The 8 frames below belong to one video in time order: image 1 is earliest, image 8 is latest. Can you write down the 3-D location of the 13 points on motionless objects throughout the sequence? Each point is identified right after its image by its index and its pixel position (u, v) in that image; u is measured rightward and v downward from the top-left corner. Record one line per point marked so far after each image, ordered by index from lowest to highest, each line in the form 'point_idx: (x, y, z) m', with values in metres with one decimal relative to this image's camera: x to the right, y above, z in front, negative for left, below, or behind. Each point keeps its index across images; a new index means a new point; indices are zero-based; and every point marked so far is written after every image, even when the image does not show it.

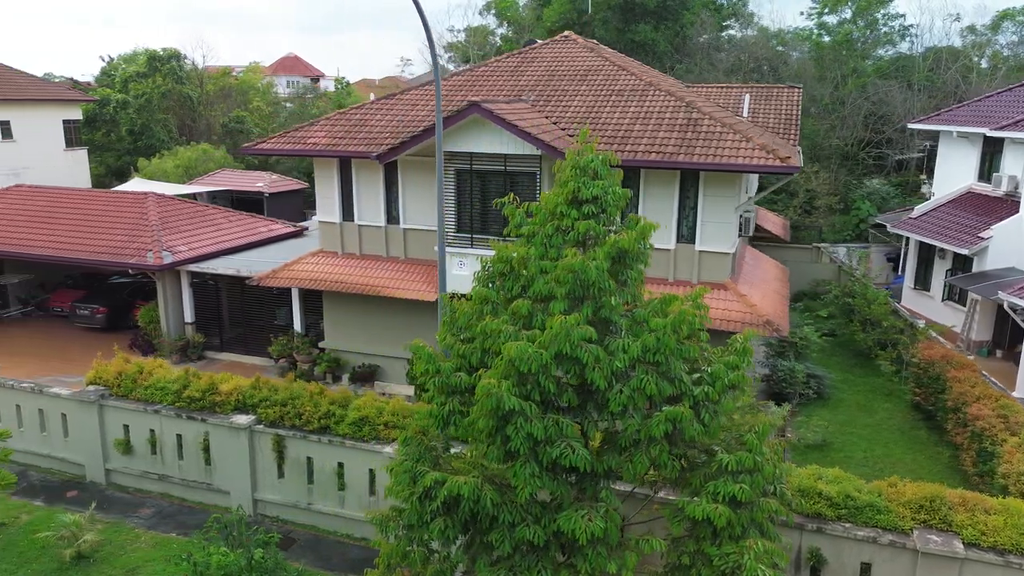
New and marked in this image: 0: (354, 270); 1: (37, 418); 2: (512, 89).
0: (-3.1, +0.4, +16.9) m
1: (-7.5, -2.1, +13.6) m
2: (0.0, +4.0, +17.1) m
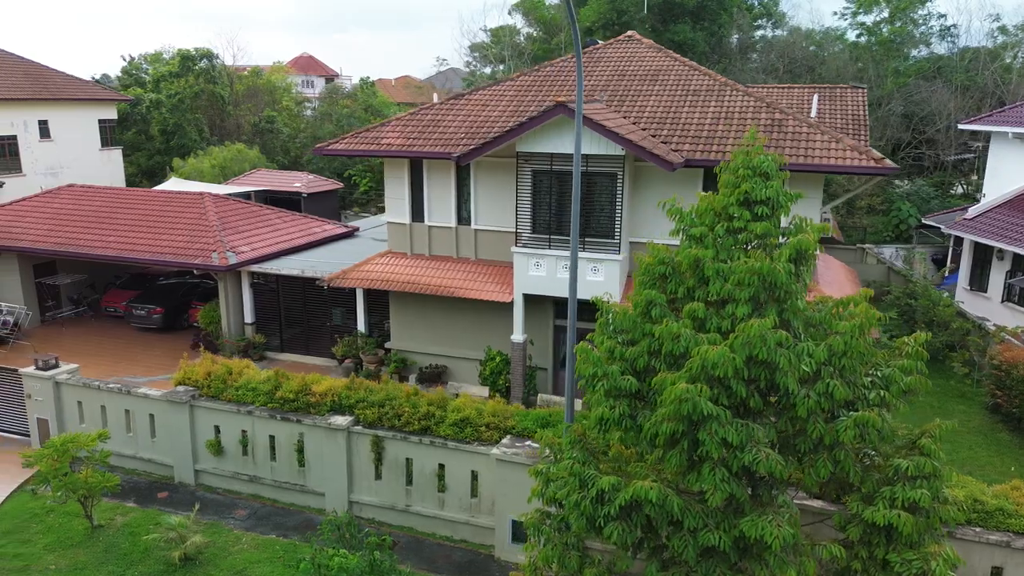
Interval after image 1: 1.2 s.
0: (-1.7, +0.3, +16.8) m
1: (-6.2, -2.1, +13.6) m
2: (+1.4, +4.0, +17.0) m
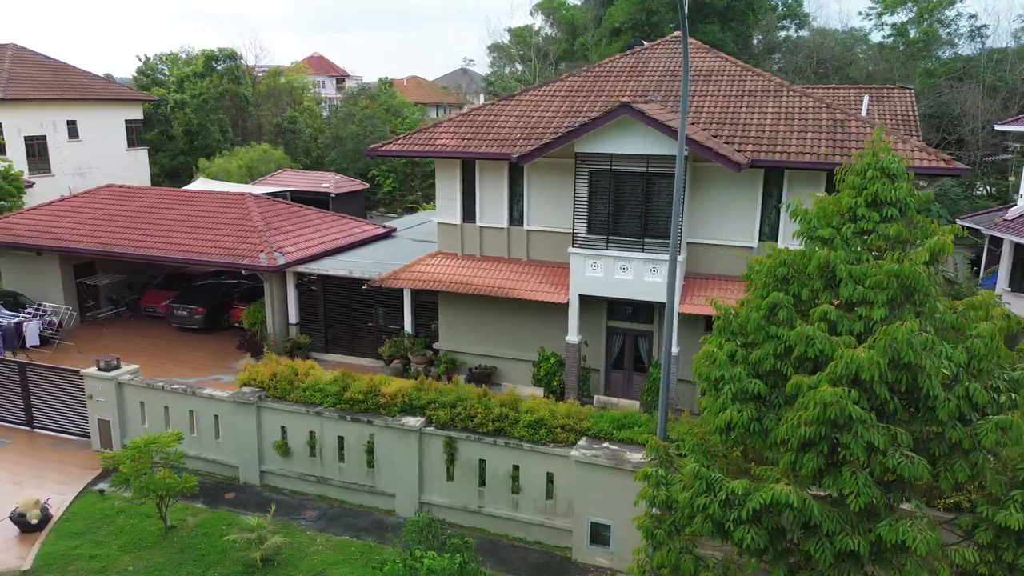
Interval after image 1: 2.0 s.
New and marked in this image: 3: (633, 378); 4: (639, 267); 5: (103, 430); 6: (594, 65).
0: (-0.7, +0.3, +16.8) m
1: (-5.1, -2.1, +13.6) m
2: (+2.5, +4.0, +17.0) m
3: (+2.3, -1.7, +16.6) m
4: (+2.2, +0.4, +15.0) m
5: (-6.7, -2.3, +14.2) m
6: (+1.8, +4.8, +18.4) m
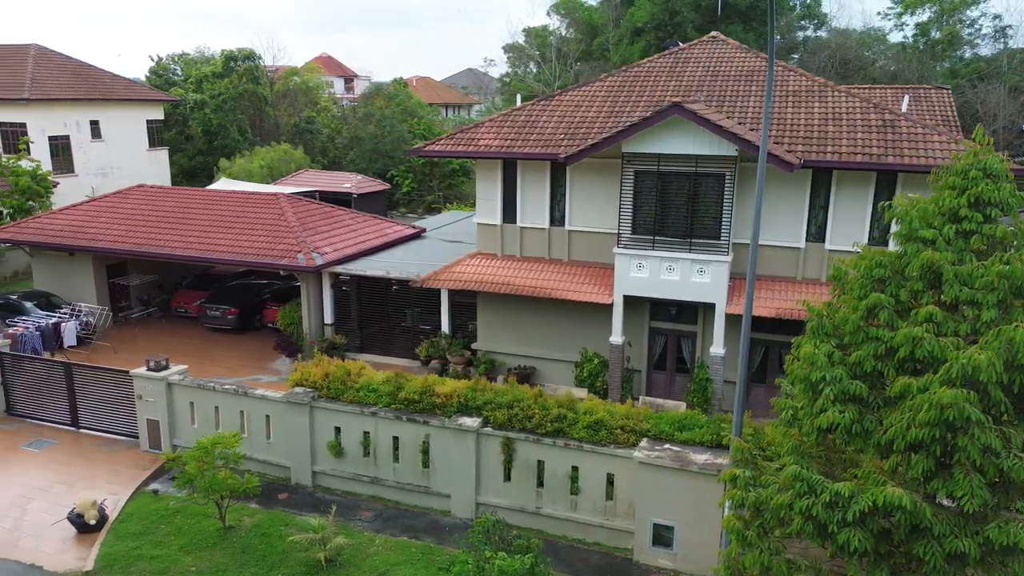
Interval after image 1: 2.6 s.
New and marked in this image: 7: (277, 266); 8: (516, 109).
0: (+0.1, +0.3, +16.8) m
1: (-4.3, -2.1, +13.6) m
2: (+3.3, +4.0, +17.0) m
3: (+3.2, -1.8, +16.5) m
4: (+3.1, +0.4, +15.0) m
5: (-5.9, -2.4, +14.2) m
6: (+2.6, +4.8, +18.4) m
7: (-5.1, +0.5, +18.8) m
8: (+0.1, +3.6, +17.4) m
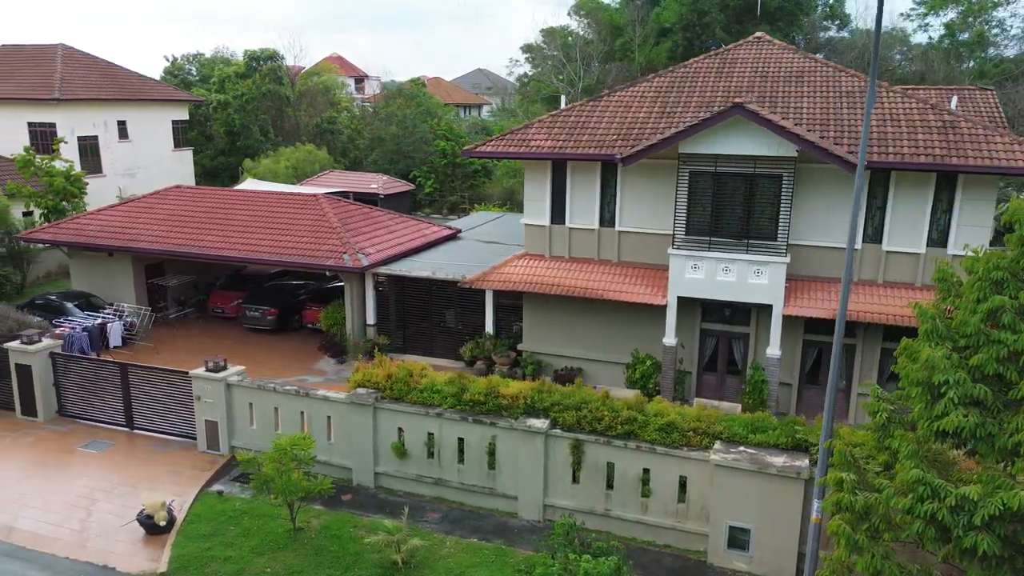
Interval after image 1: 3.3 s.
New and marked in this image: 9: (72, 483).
0: (+1.1, +0.3, +16.8) m
1: (-3.4, -2.1, +13.5) m
2: (+4.3, +3.9, +16.9) m
3: (+4.1, -1.8, +16.5) m
4: (+4.0, +0.3, +14.9) m
5: (-5.0, -2.4, +14.2) m
6: (+3.6, +4.8, +18.3) m
7: (-4.2, +0.5, +18.8) m
8: (+1.1, +3.6, +17.3) m
9: (-6.8, -3.0, +13.2) m
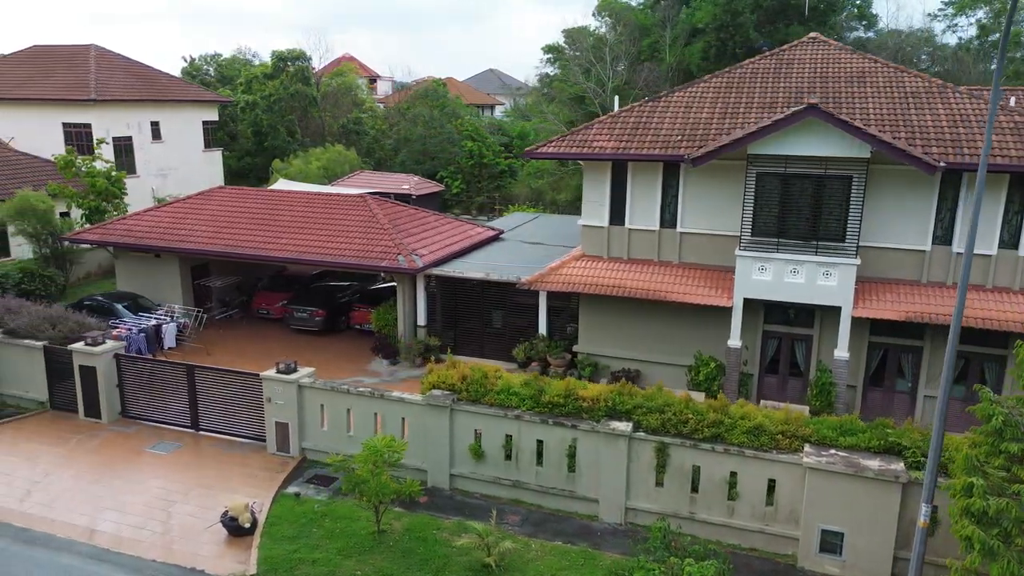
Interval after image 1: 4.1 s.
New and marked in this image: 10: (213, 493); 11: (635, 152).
0: (+2.3, +0.3, +16.7) m
1: (-2.2, -2.1, +13.5) m
2: (+5.4, +3.9, +16.9) m
3: (+5.3, -1.8, +16.4) m
4: (+5.2, +0.3, +14.9) m
5: (-3.8, -2.4, +14.1) m
6: (+4.8, +4.7, +18.2) m
7: (-3.0, +0.4, +18.7) m
8: (+2.2, +3.6, +17.3) m
9: (-5.6, -3.0, +13.2) m
10: (-4.5, -3.1, +12.9) m
11: (+2.3, +2.5, +15.8) m
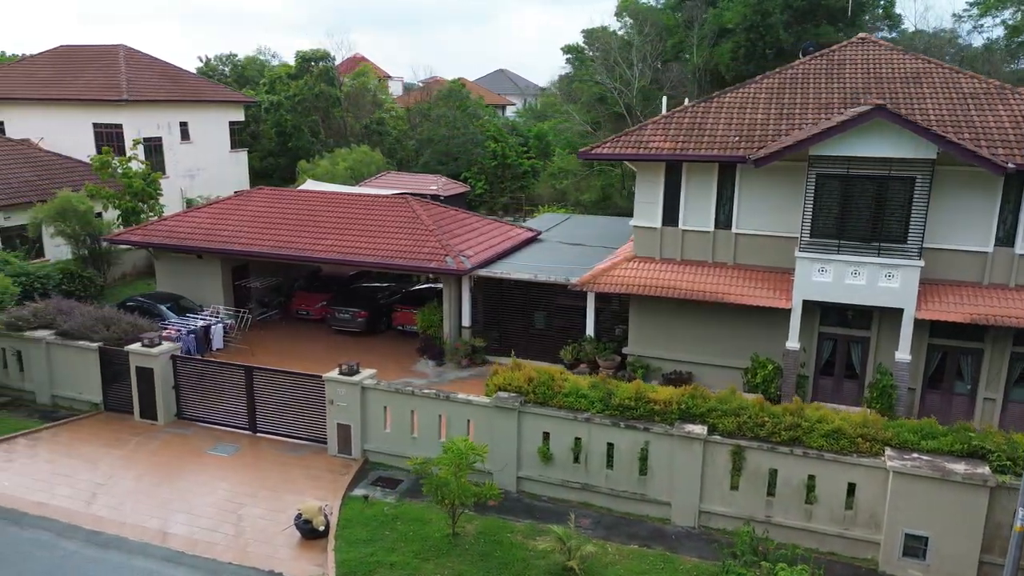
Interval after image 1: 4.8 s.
0: (+3.3, +0.2, +16.6) m
1: (-1.2, -2.1, +13.5) m
2: (+6.5, +3.9, +16.8) m
3: (+6.3, -1.8, +16.3) m
4: (+6.2, +0.3, +14.8) m
5: (-2.8, -2.4, +14.1) m
6: (+5.8, +4.7, +18.2) m
7: (-1.9, +0.4, +18.7) m
8: (+3.3, +3.5, +17.2) m
9: (-4.6, -3.1, +13.2) m
10: (-3.5, -3.1, +12.9) m
11: (+3.3, +2.5, +15.8) m
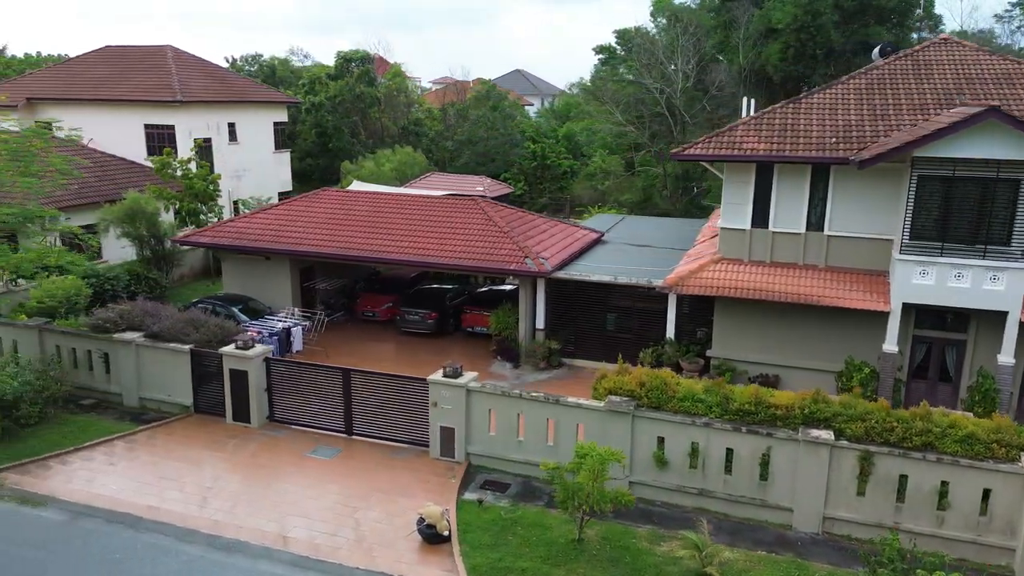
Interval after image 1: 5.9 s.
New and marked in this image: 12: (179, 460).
0: (+5.0, +0.2, +16.5) m
1: (+0.5, -2.2, +13.4) m
2: (+8.2, +3.8, +16.6) m
3: (+8.1, -1.9, +16.2) m
4: (+7.9, +0.2, +14.6) m
5: (-1.1, -2.5, +14.0) m
6: (+7.5, +4.6, +18.0) m
7: (-0.2, +0.4, +18.6) m
8: (+5.0, +3.5, +17.1) m
9: (-2.9, -3.1, +13.1) m
10: (-1.8, -3.2, +12.8) m
11: (+5.0, +2.4, +15.6) m
12: (-5.5, -2.8, +14.2) m
